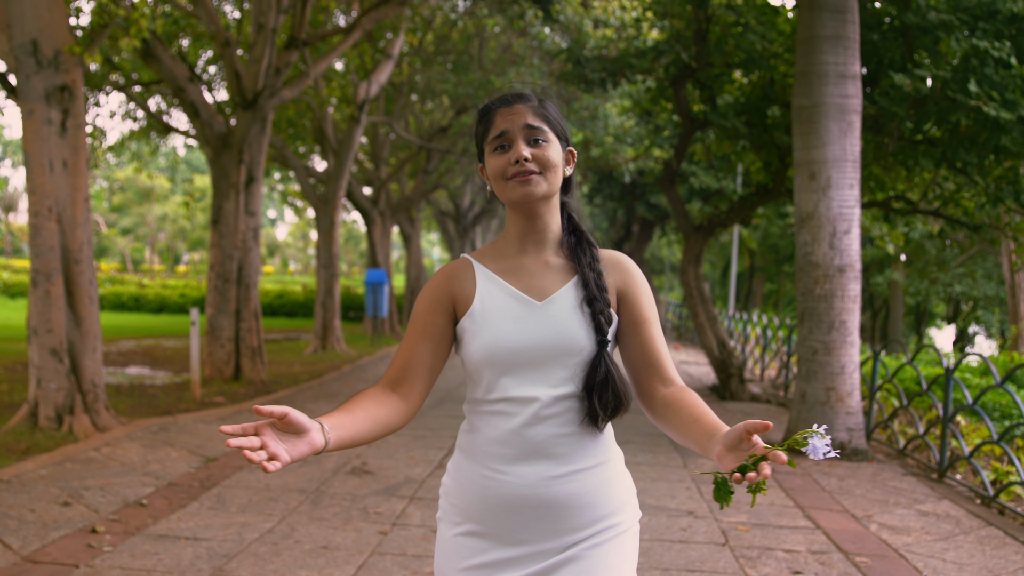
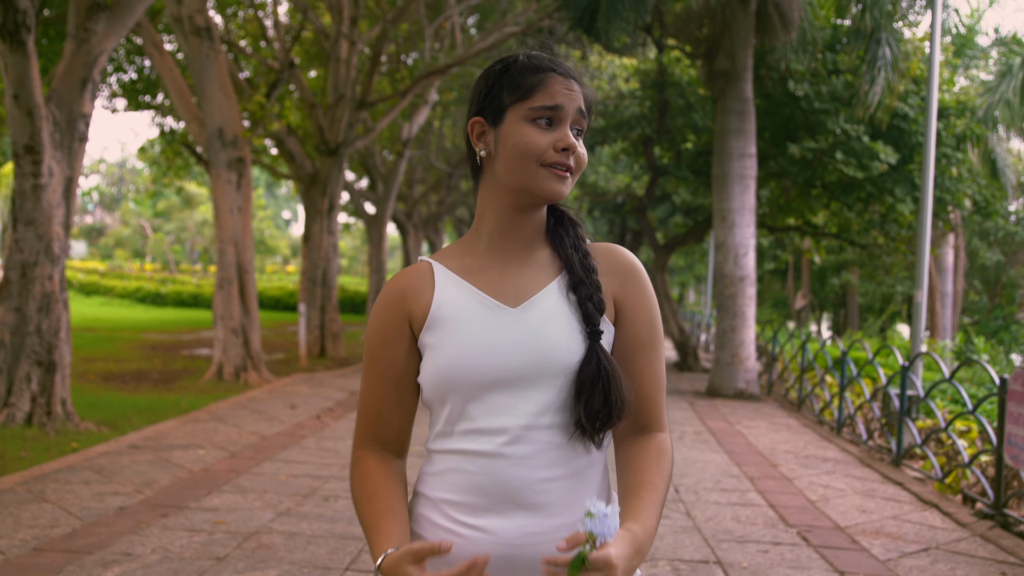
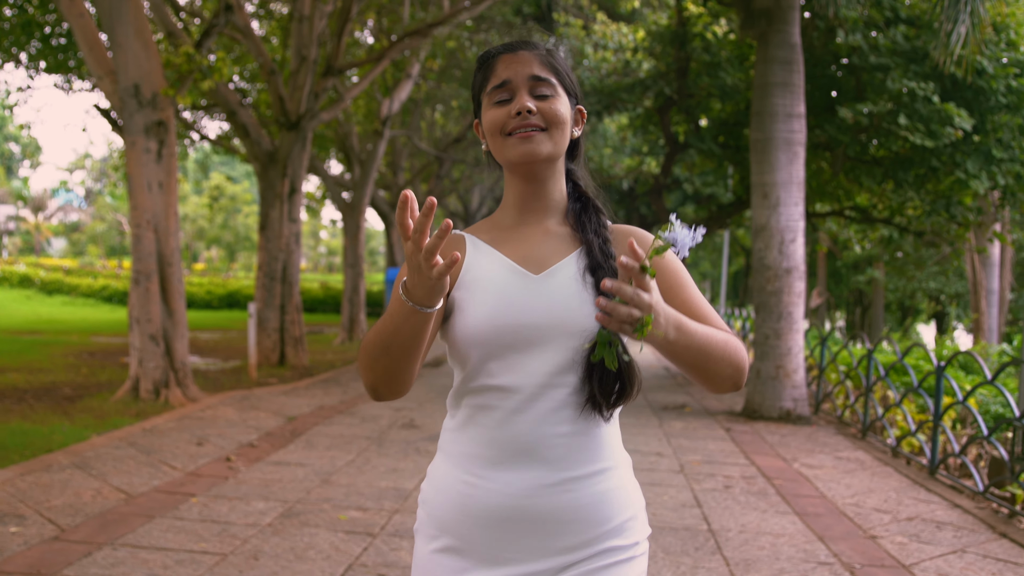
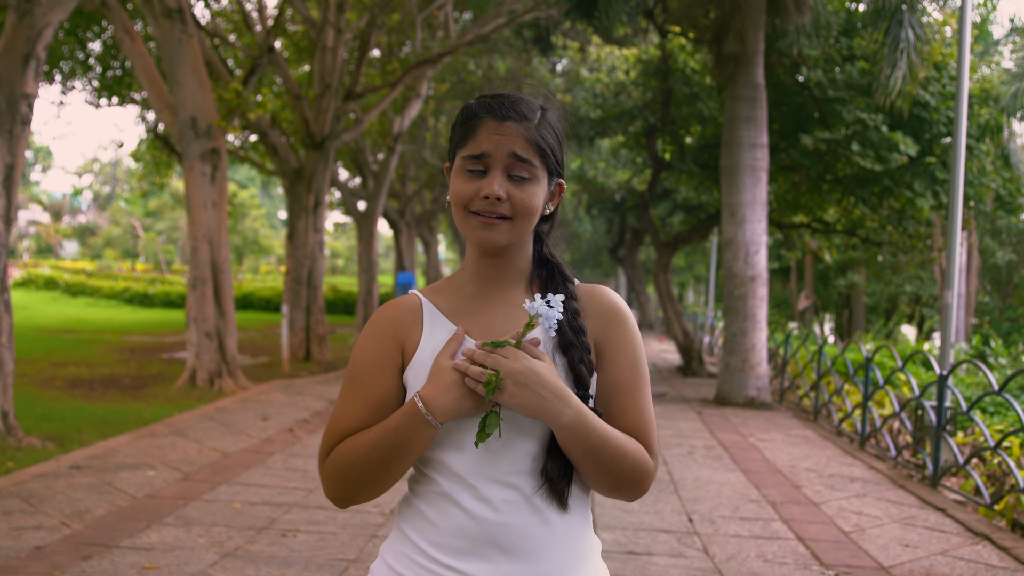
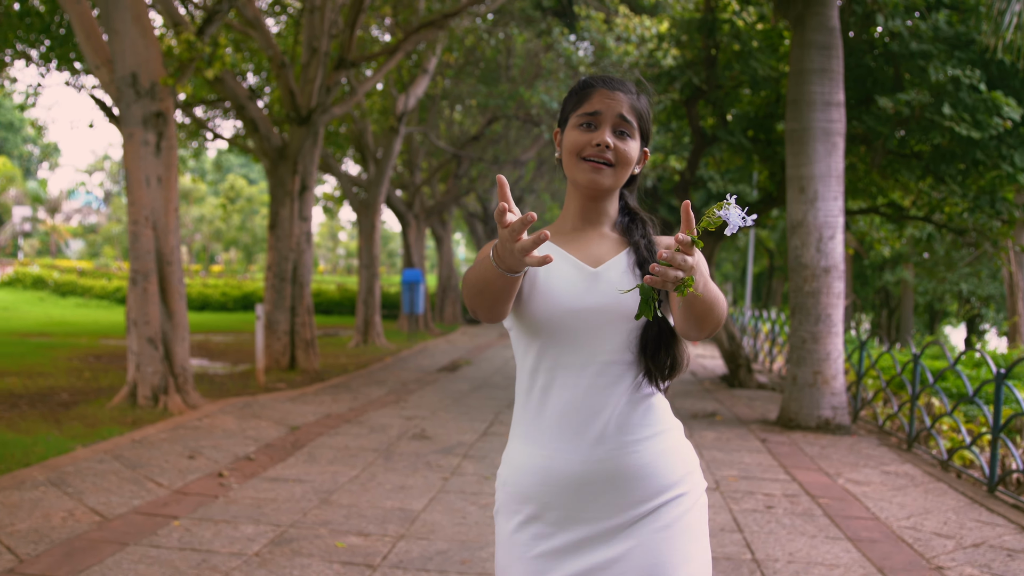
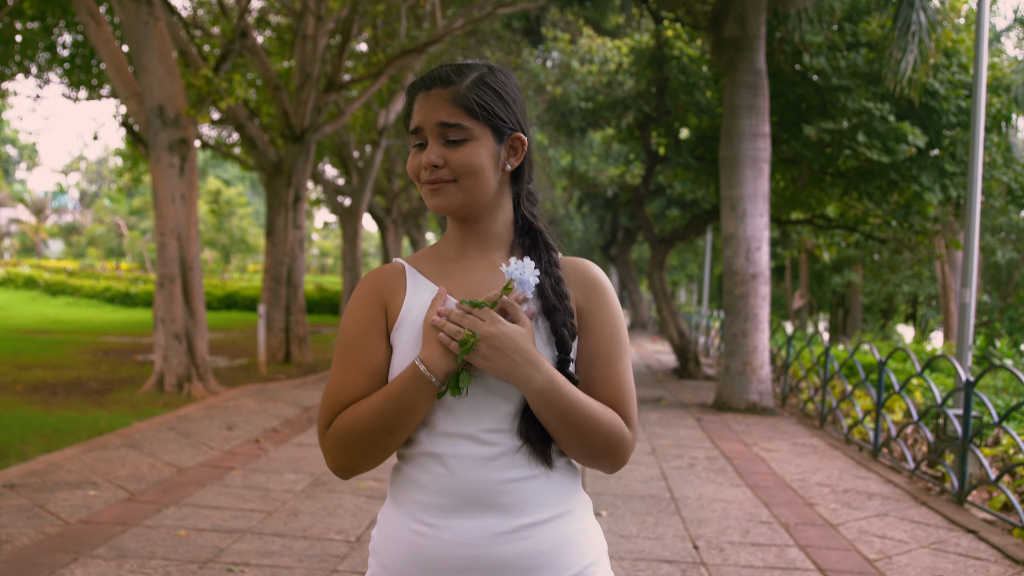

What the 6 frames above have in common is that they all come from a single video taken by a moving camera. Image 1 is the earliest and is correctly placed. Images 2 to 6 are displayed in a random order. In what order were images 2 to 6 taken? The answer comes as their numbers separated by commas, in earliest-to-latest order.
5, 3, 6, 4, 2
